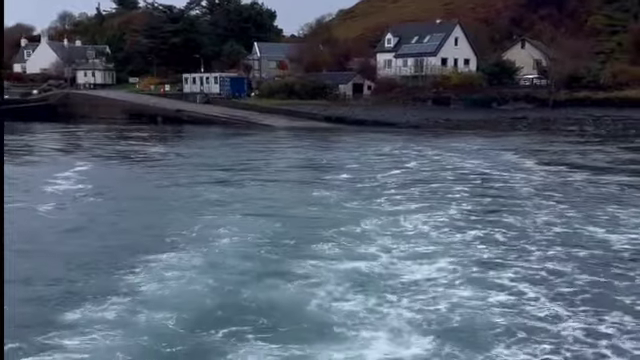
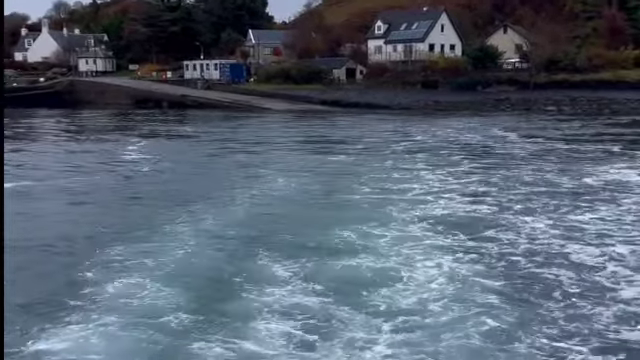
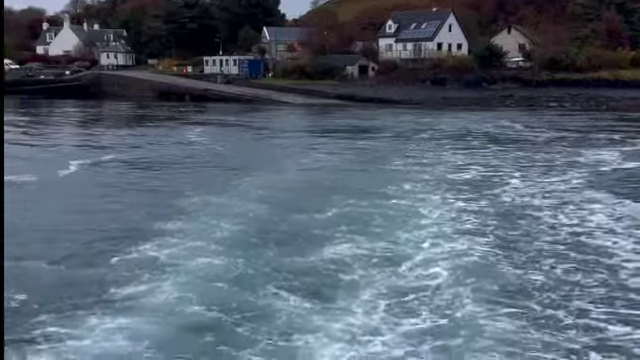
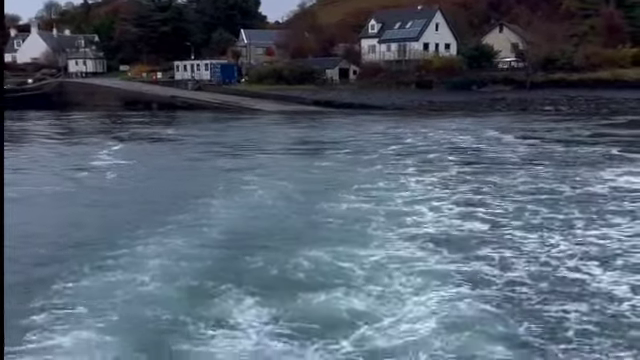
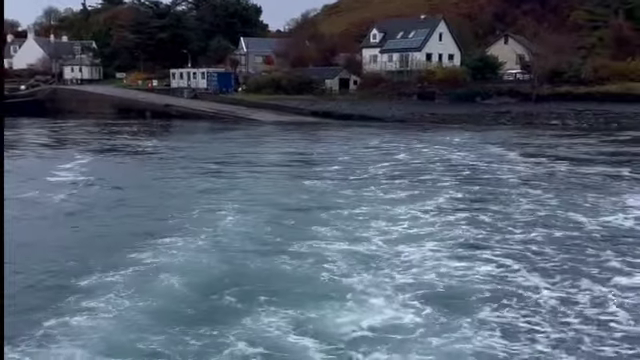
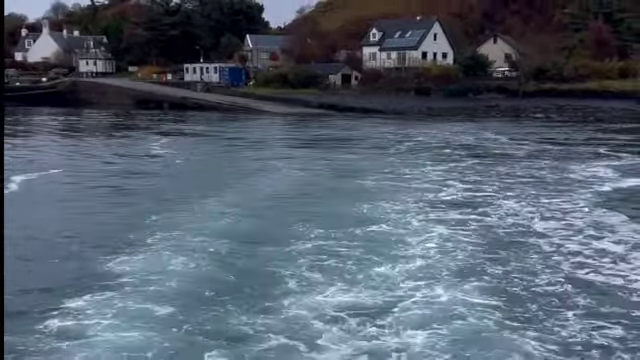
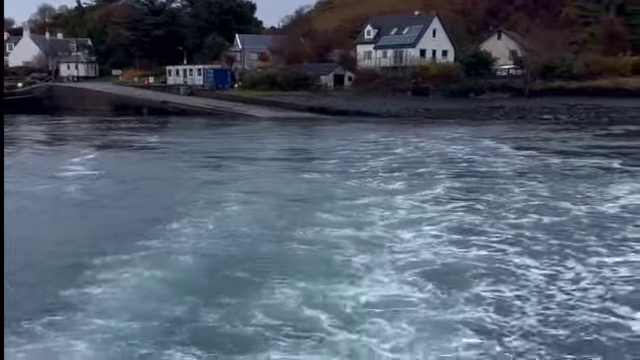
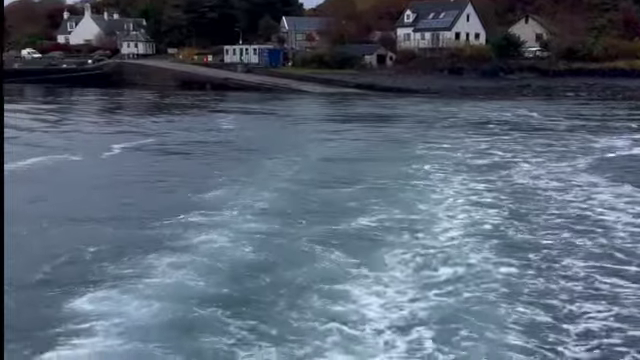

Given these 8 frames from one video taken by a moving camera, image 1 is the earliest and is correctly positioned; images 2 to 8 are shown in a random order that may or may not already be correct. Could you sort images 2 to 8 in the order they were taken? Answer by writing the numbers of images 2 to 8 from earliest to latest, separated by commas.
5, 7, 4, 2, 6, 3, 8
